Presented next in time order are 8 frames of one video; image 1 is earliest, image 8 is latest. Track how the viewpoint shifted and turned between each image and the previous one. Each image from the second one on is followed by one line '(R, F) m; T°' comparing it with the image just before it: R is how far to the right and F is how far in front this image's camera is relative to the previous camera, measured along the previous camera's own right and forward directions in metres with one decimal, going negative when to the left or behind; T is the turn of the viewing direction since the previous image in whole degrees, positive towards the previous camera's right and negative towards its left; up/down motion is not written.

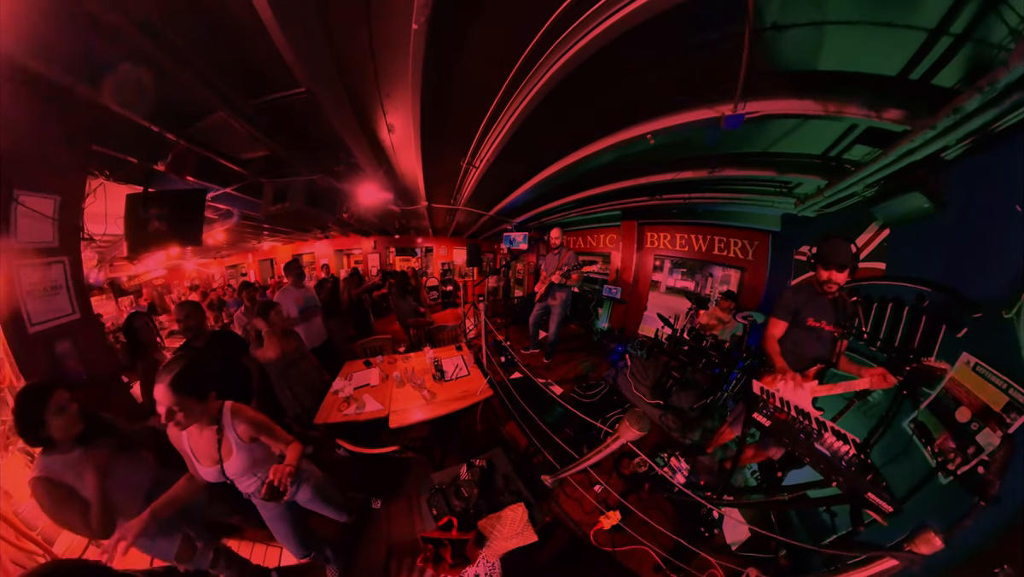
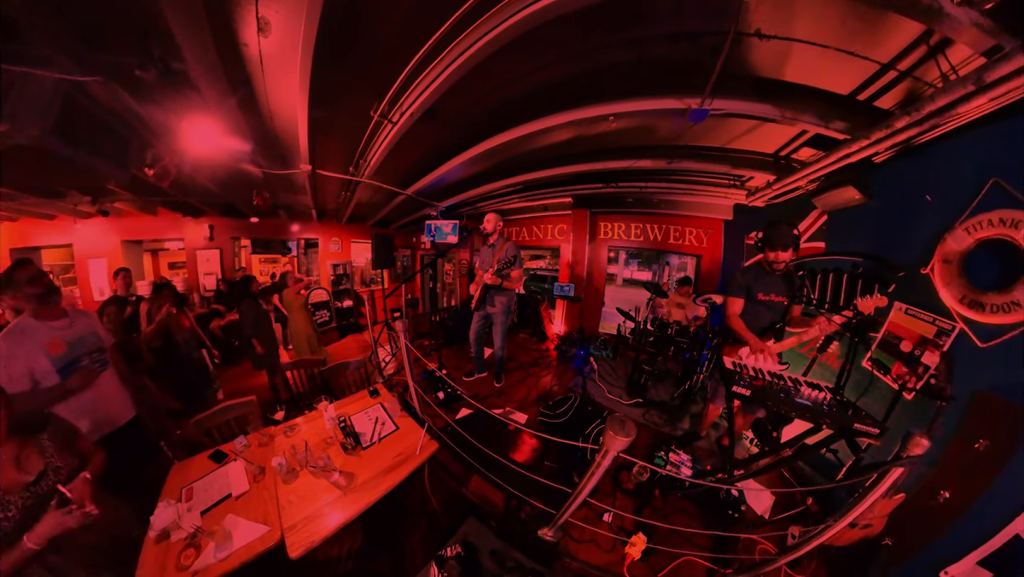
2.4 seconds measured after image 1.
(-1.1, +1.0) m; +38°
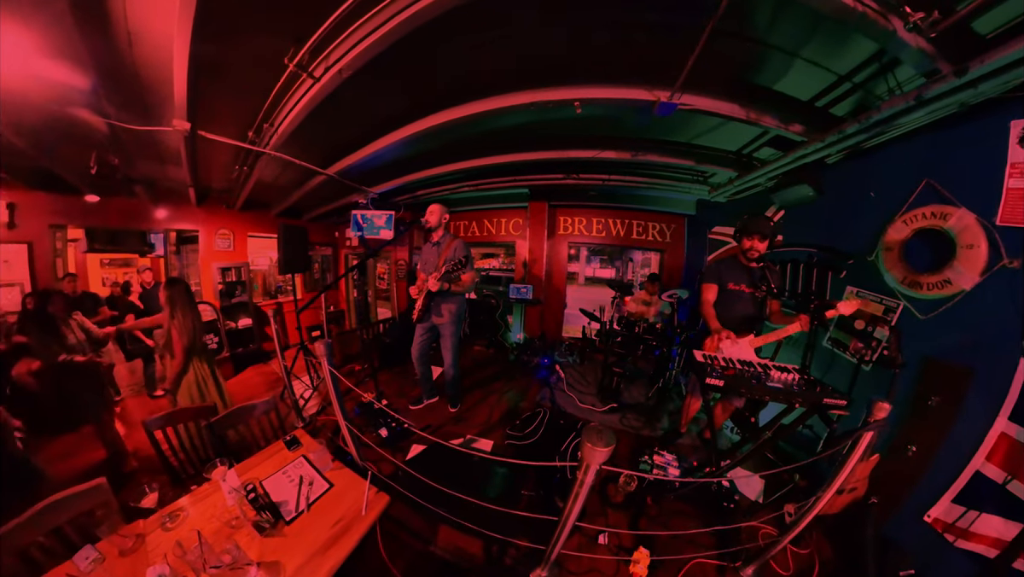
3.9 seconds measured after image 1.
(-0.4, +0.4) m; +19°
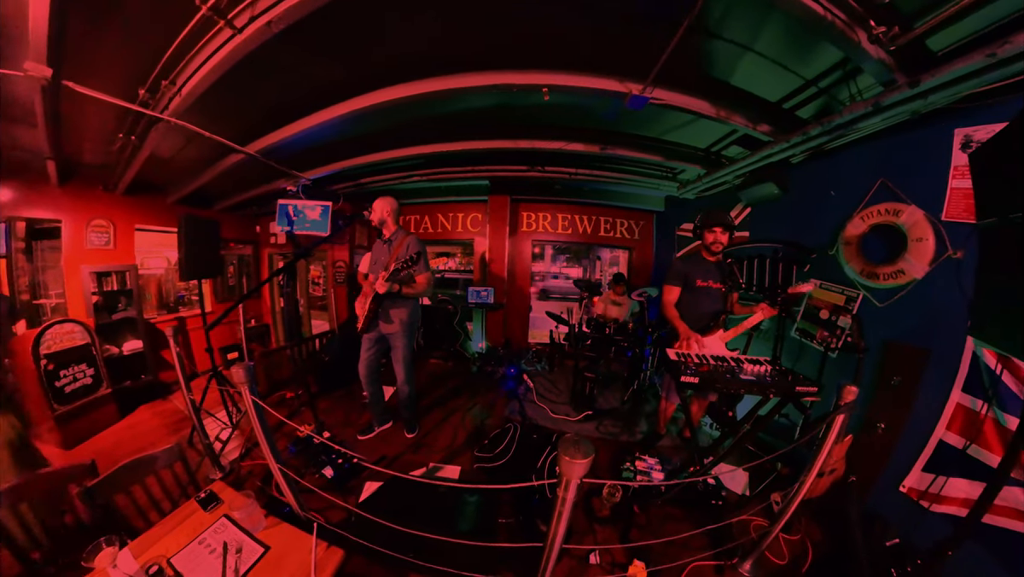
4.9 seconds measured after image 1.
(-0.3, +0.2) m; +13°
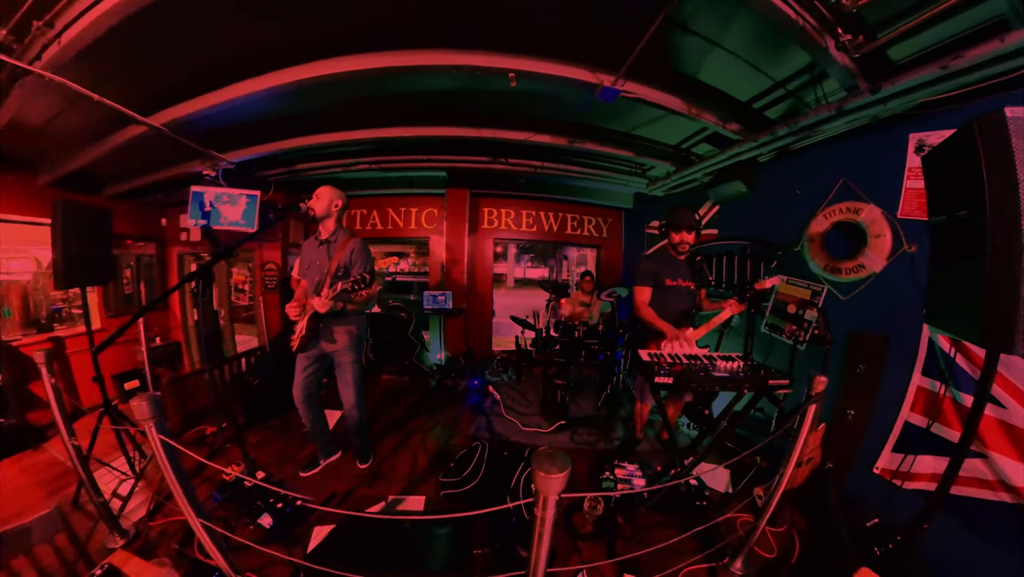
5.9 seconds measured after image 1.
(-0.2, +0.2) m; +11°
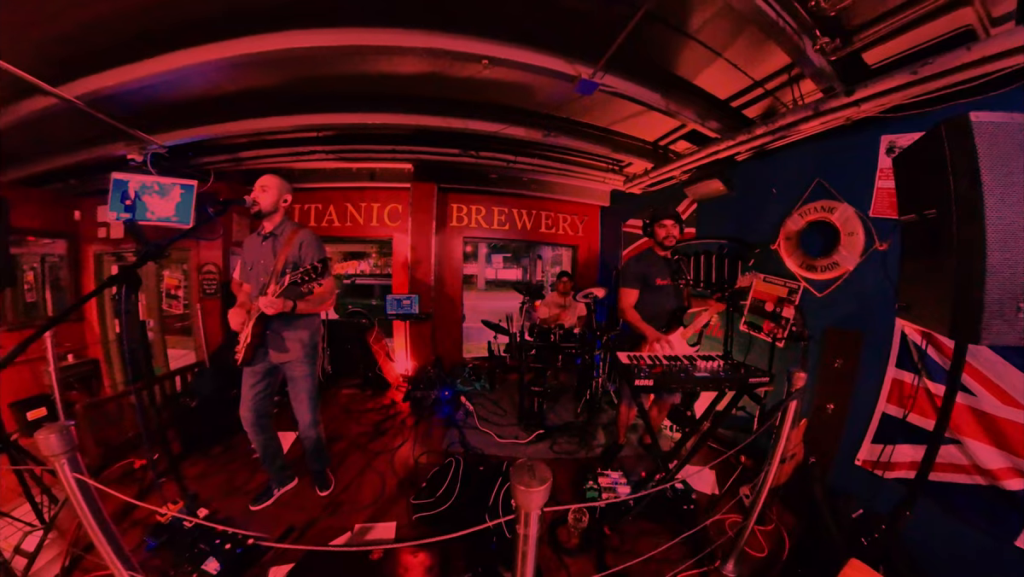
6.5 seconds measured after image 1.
(-0.1, +0.1) m; +6°
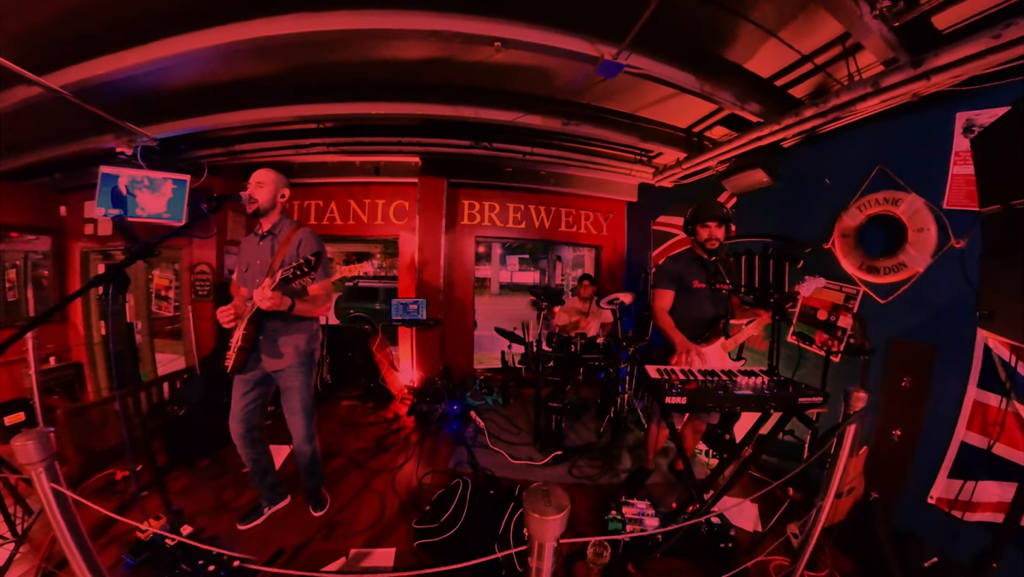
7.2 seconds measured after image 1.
(0.0, +0.1) m; -4°
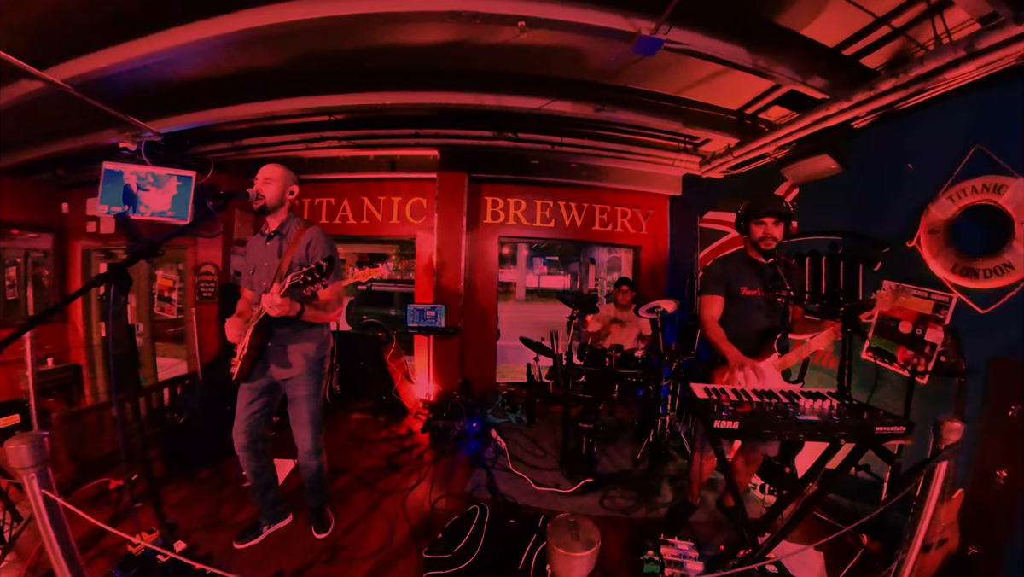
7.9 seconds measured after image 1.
(0.0, +0.1) m; -4°
